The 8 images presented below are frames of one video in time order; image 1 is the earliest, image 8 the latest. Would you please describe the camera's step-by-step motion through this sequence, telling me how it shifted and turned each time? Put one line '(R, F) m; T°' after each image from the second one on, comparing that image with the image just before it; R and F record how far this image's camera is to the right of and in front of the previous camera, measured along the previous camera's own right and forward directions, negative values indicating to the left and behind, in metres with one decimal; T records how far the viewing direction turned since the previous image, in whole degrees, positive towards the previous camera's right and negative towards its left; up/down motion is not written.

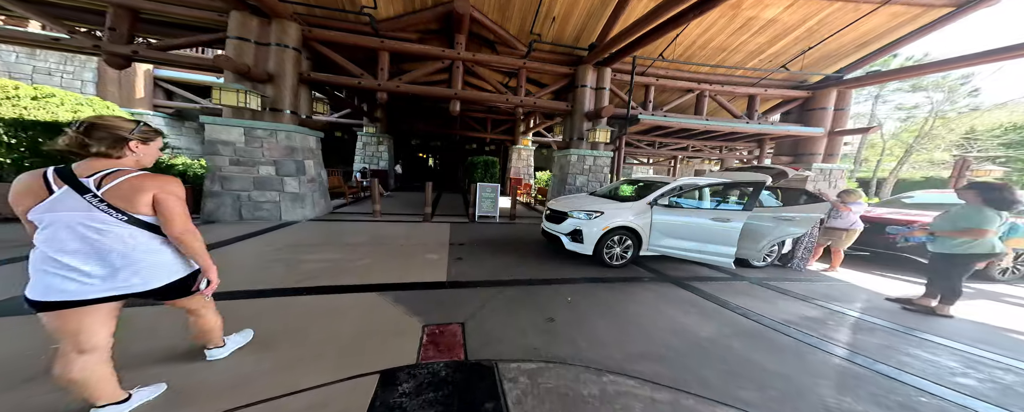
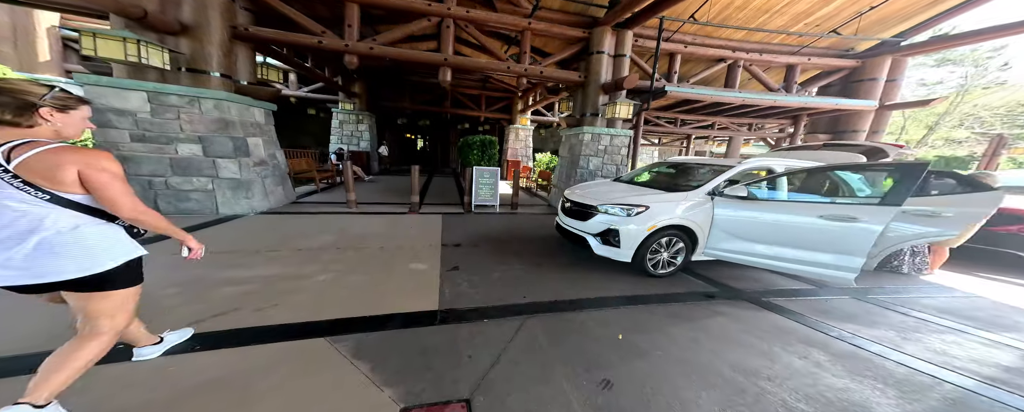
(-0.3, +1.0) m; +2°
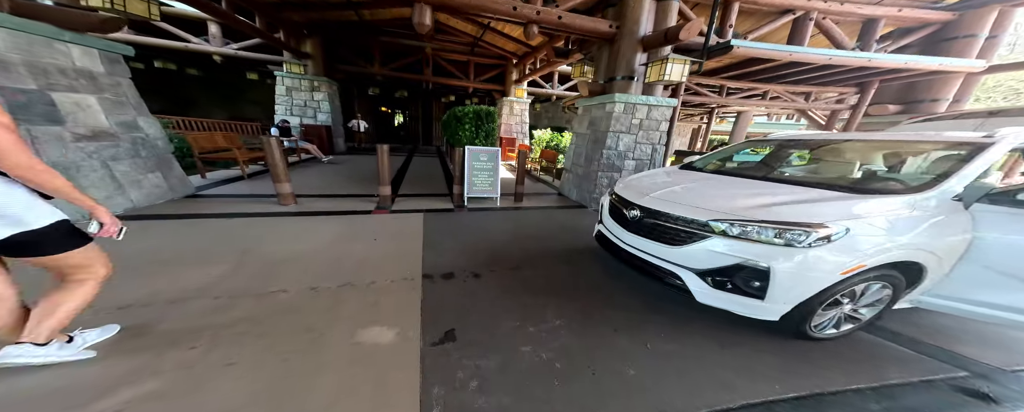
(-0.4, +1.5) m; +3°
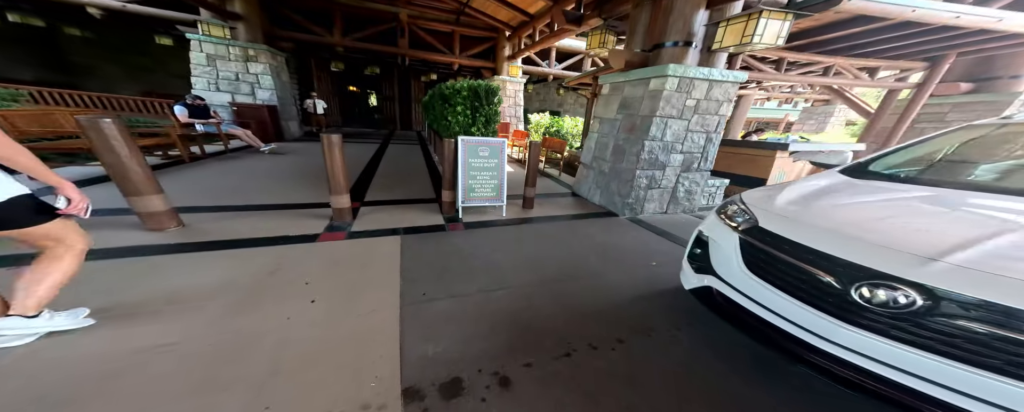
(-0.4, +1.2) m; +4°
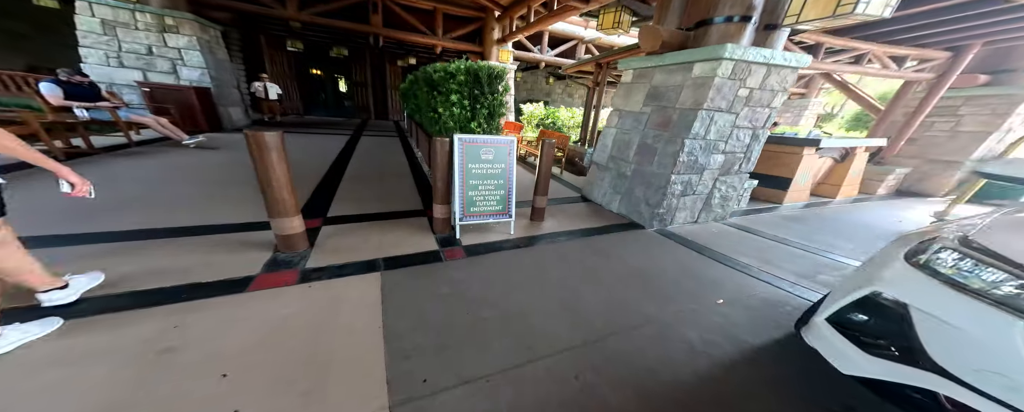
(-0.3, +0.7) m; +4°
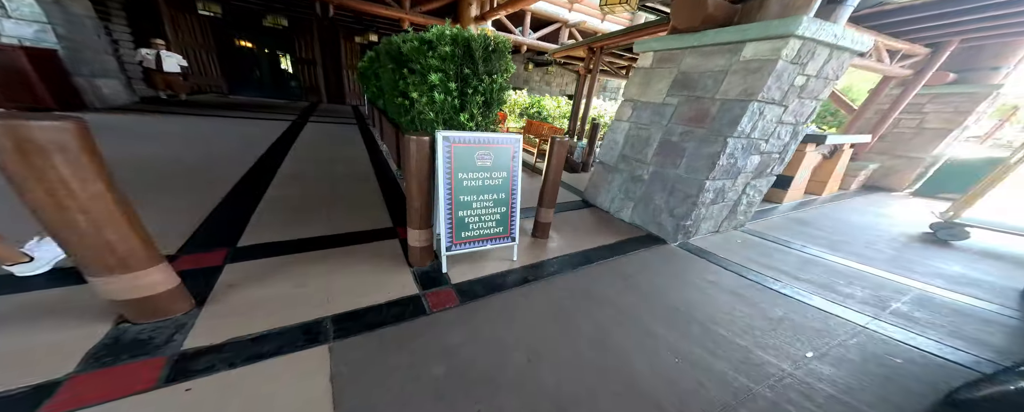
(-0.3, +0.7) m; +6°
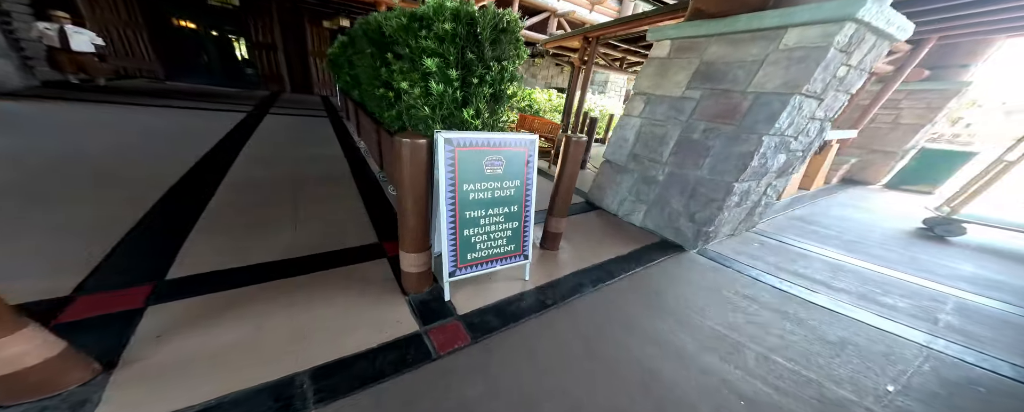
(-0.2, +0.3) m; +4°
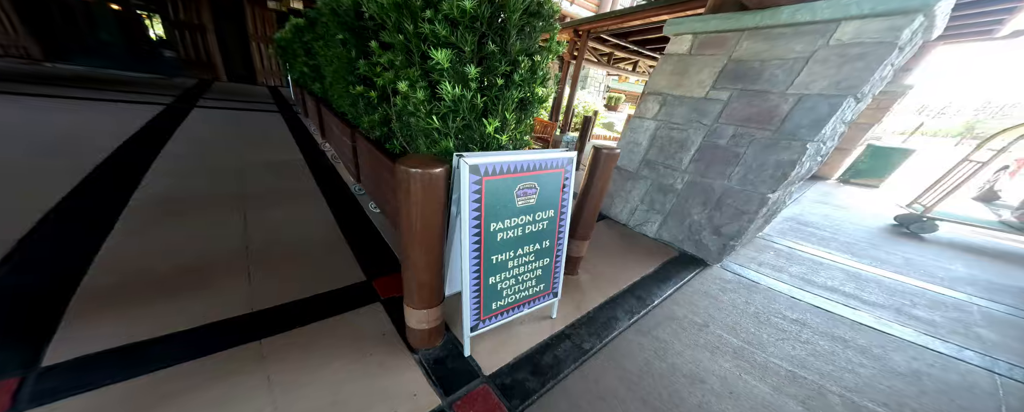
(-0.3, +0.4) m; +6°
